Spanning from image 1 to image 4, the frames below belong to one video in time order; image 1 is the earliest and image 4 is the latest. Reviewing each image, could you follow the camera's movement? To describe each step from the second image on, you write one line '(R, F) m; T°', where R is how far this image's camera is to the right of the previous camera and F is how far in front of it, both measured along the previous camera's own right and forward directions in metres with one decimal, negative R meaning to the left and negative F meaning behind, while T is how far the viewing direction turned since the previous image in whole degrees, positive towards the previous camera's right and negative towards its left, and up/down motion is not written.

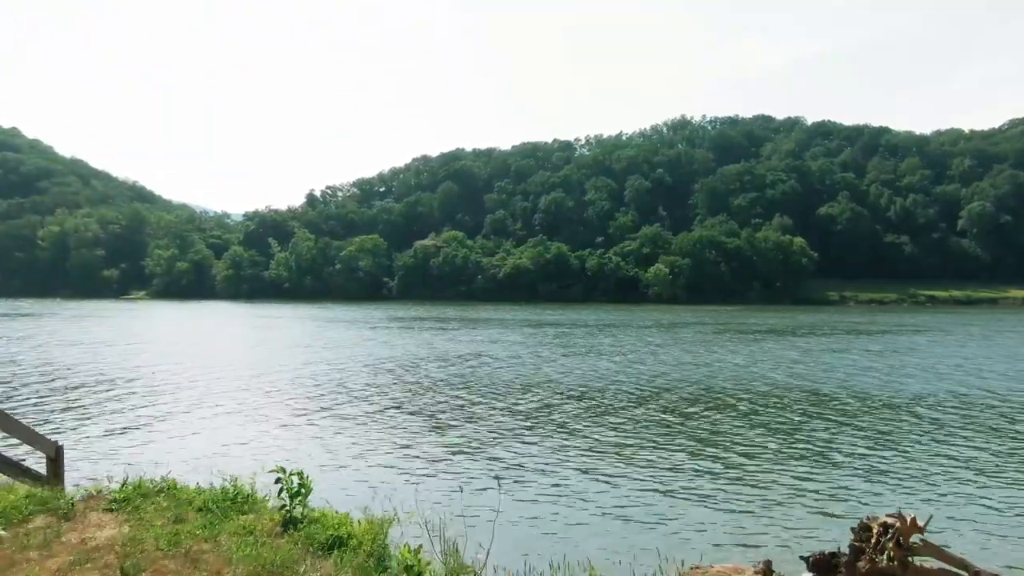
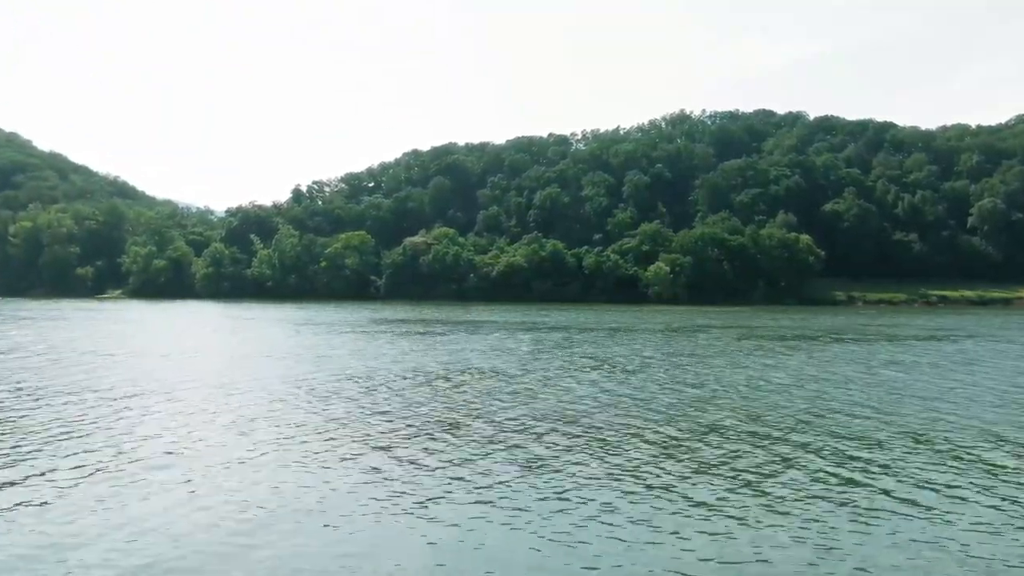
(+0.3, +4.9) m; 0°
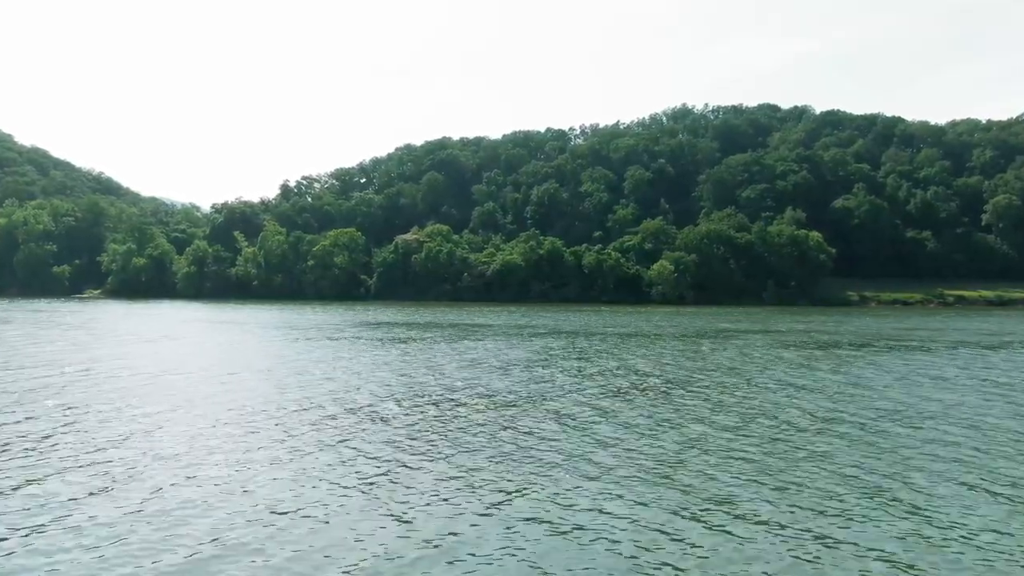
(+0.1, +5.0) m; 0°
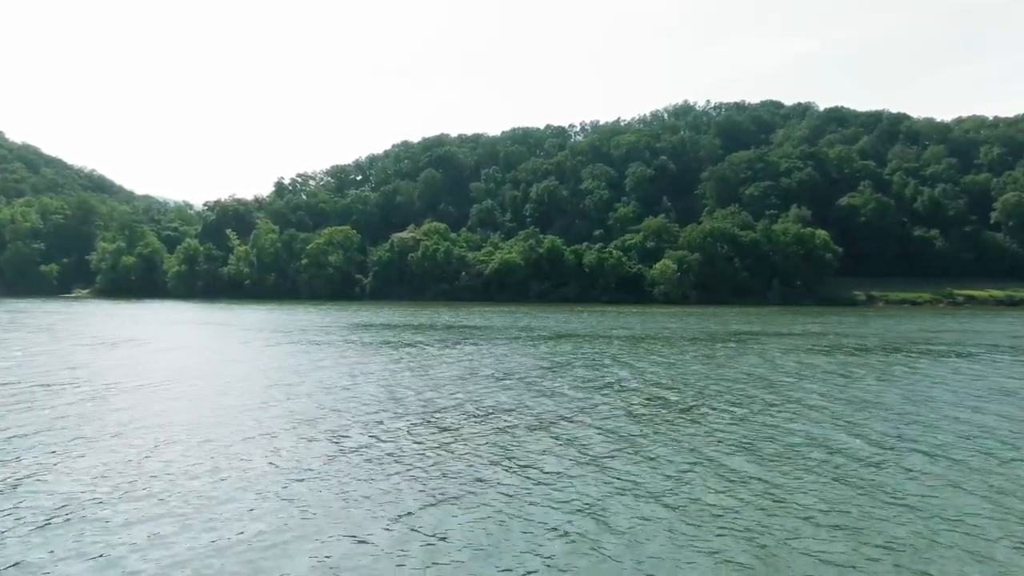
(+0.1, +2.5) m; 0°
